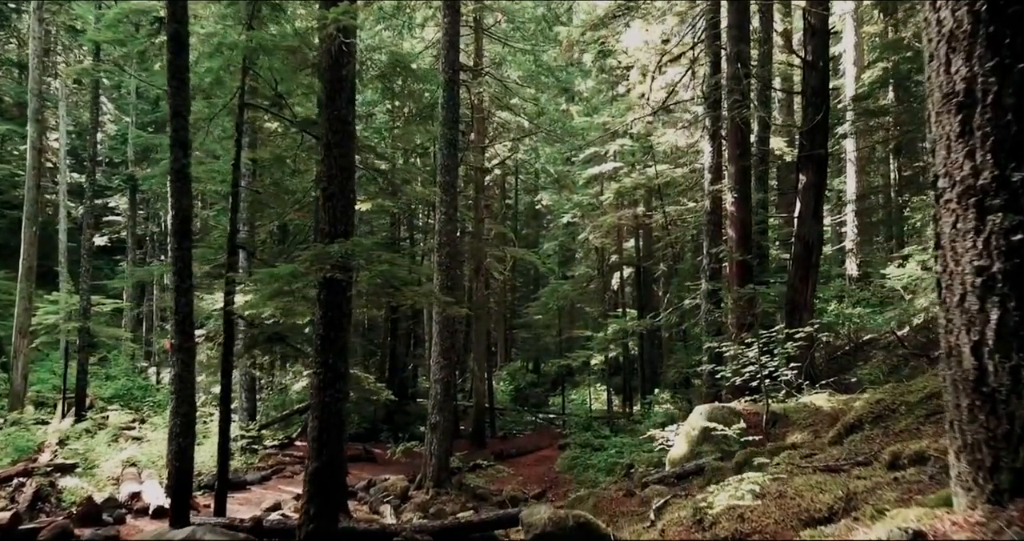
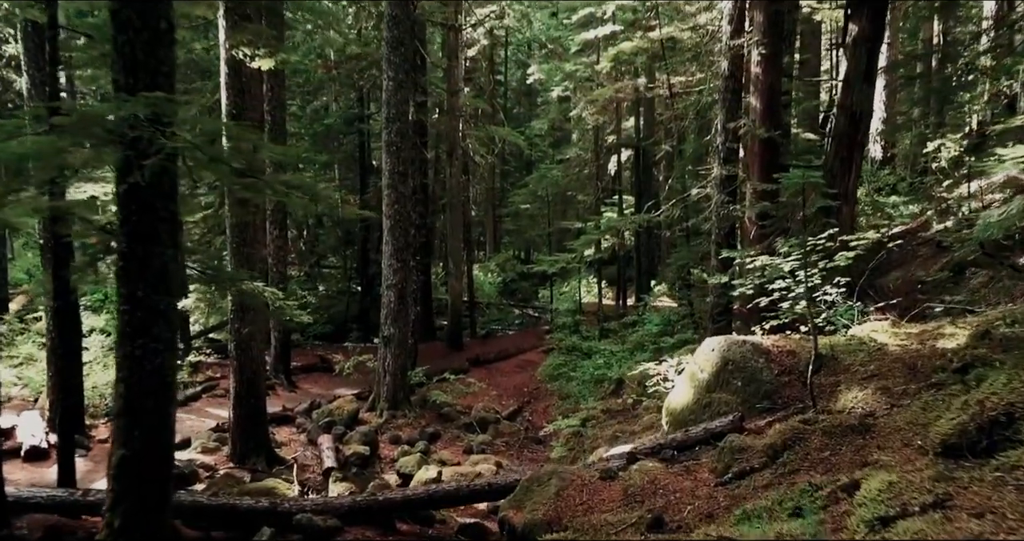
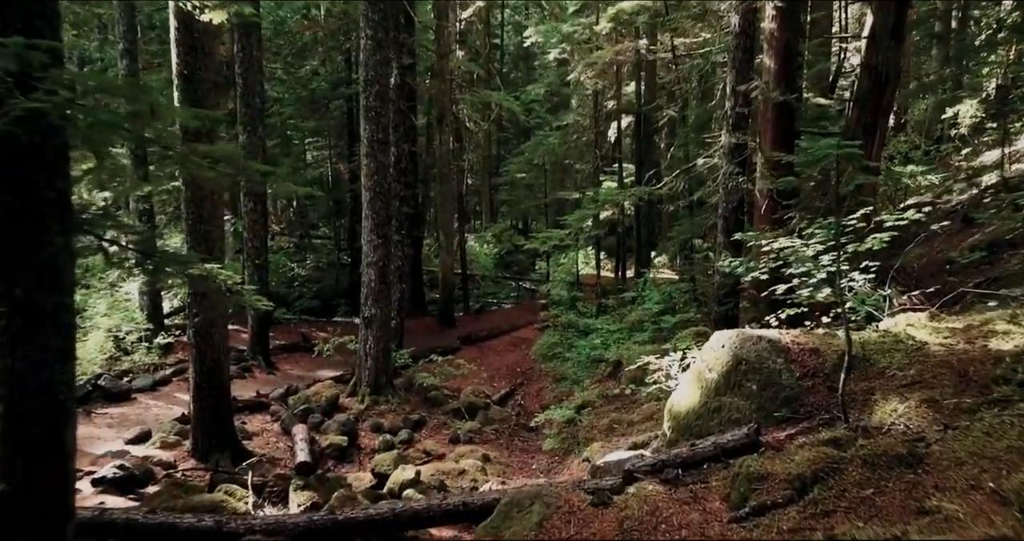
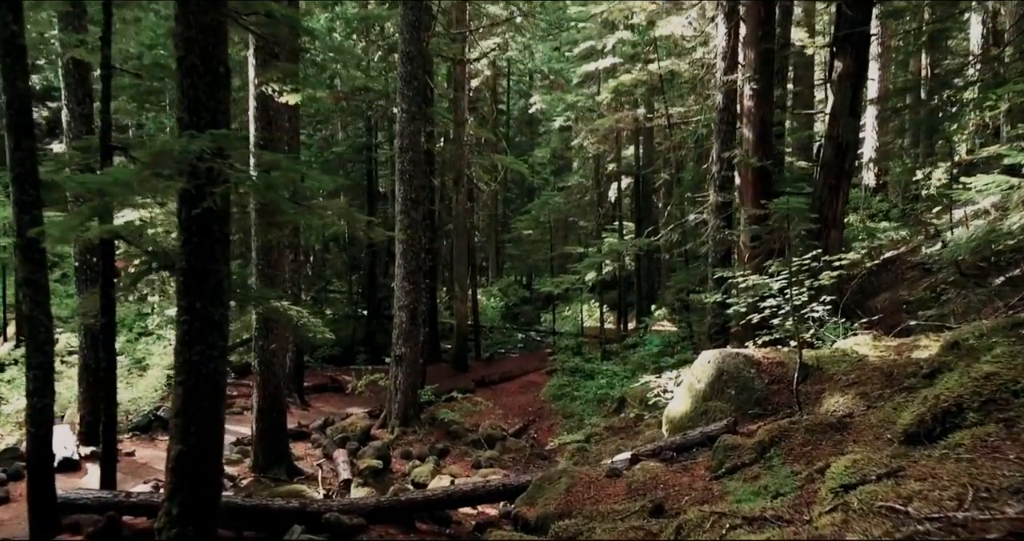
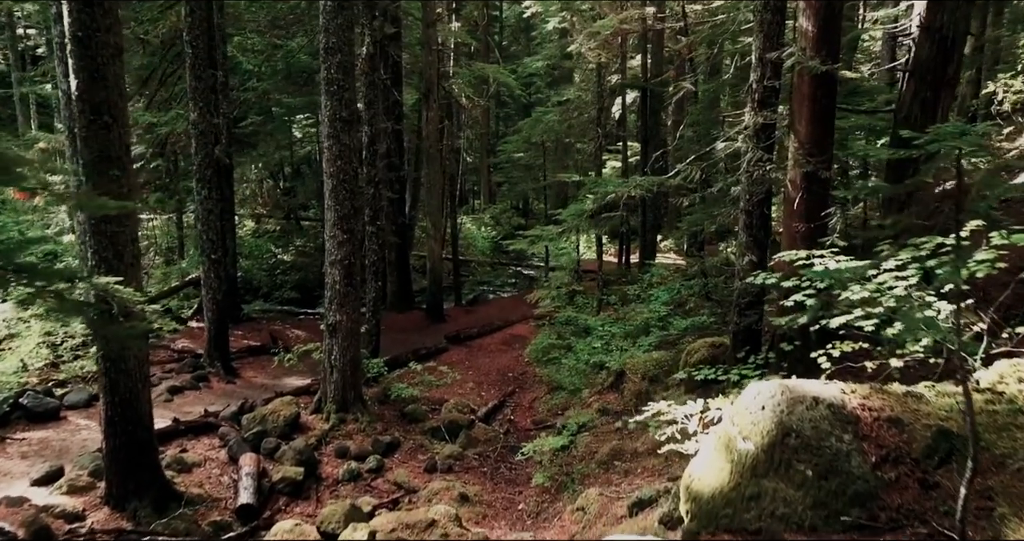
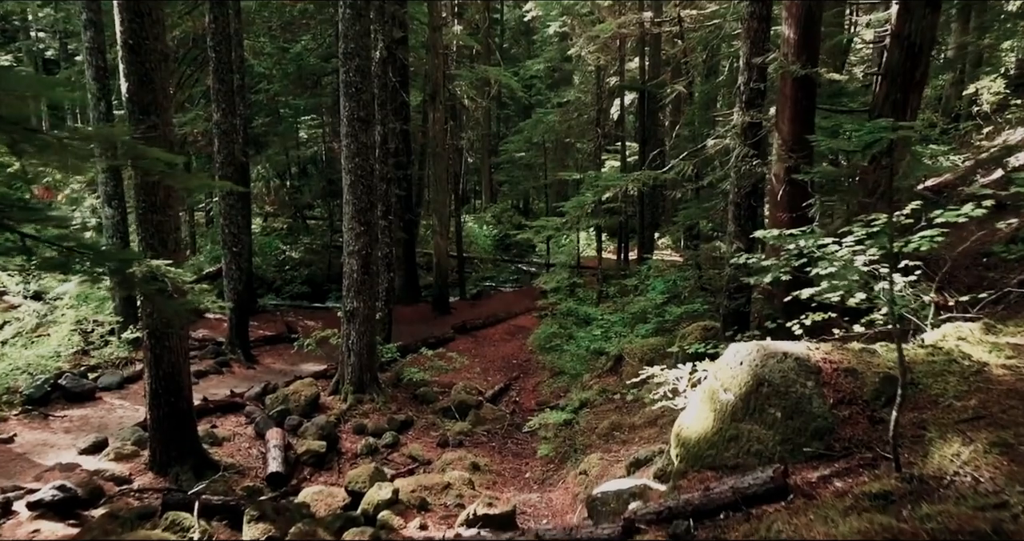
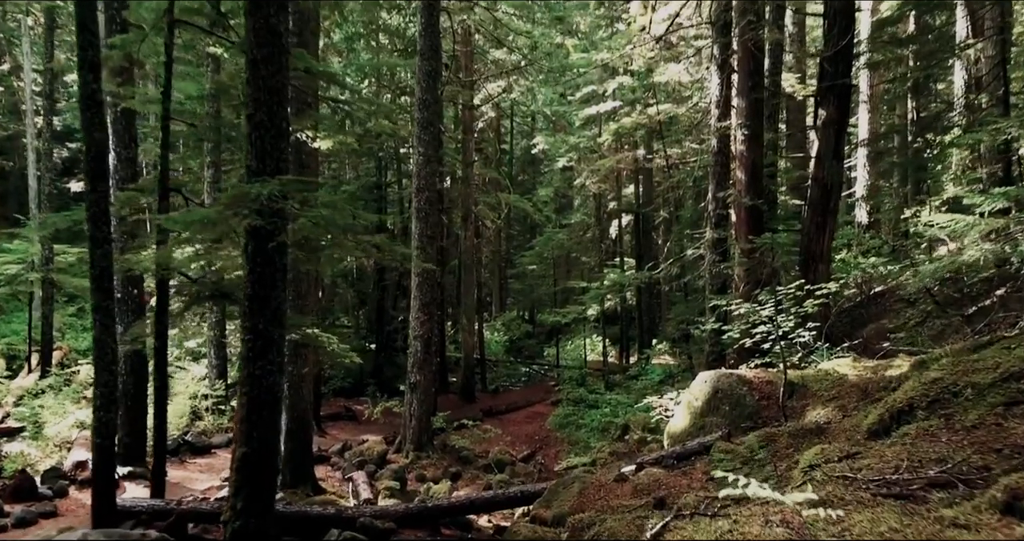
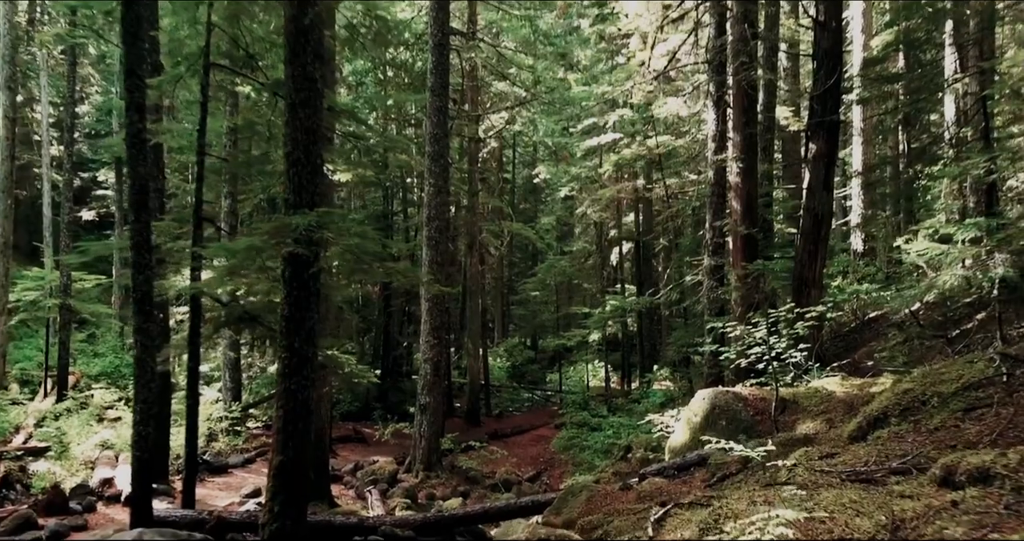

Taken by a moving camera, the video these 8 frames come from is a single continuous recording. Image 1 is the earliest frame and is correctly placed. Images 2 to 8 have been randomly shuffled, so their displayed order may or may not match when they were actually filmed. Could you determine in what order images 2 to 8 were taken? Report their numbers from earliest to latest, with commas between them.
8, 7, 4, 2, 3, 6, 5
